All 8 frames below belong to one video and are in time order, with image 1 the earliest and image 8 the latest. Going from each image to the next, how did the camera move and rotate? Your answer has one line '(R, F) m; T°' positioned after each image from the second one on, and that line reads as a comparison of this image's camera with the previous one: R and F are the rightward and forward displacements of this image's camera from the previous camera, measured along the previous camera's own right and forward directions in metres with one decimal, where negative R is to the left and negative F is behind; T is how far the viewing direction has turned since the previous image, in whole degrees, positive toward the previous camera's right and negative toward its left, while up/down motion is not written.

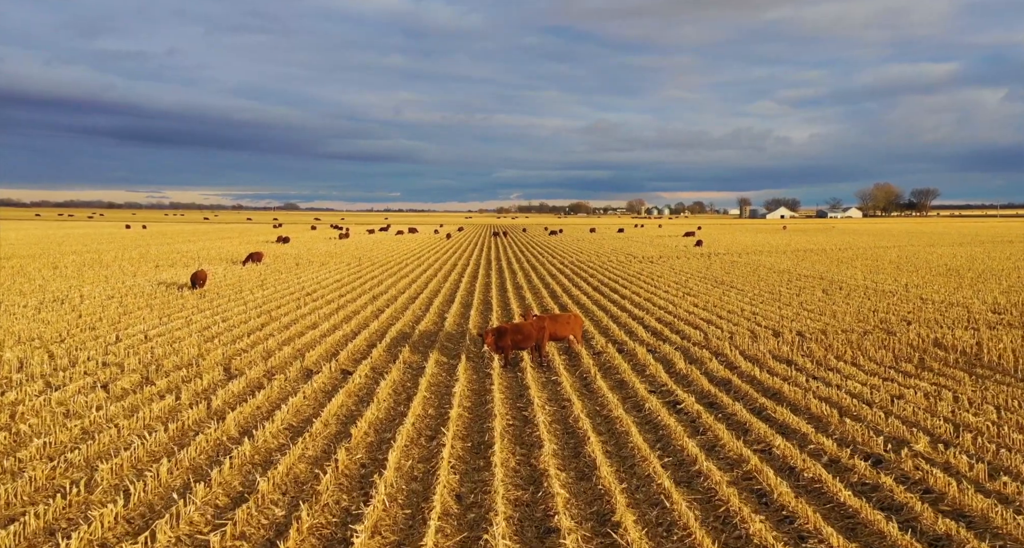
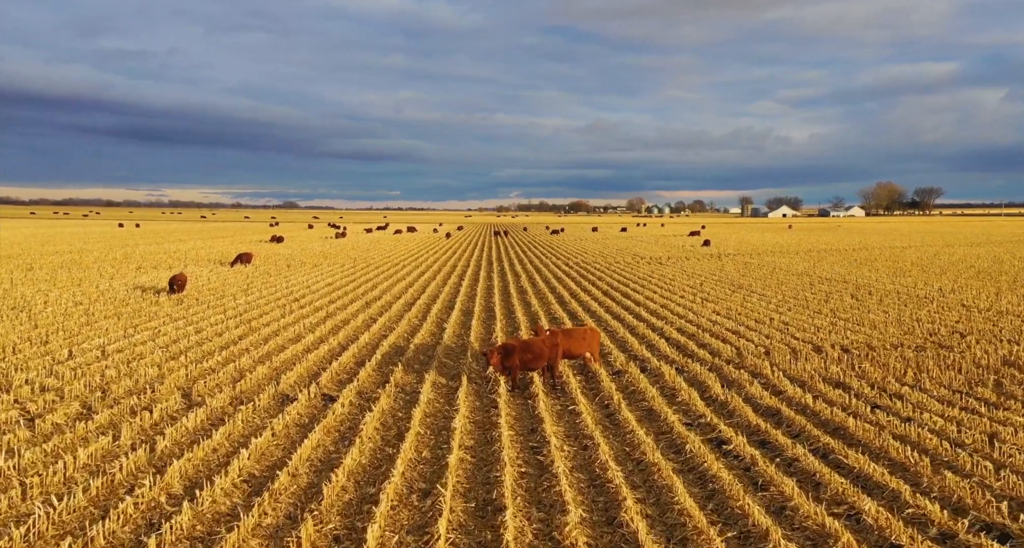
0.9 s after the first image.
(-0.1, +1.8) m; 0°
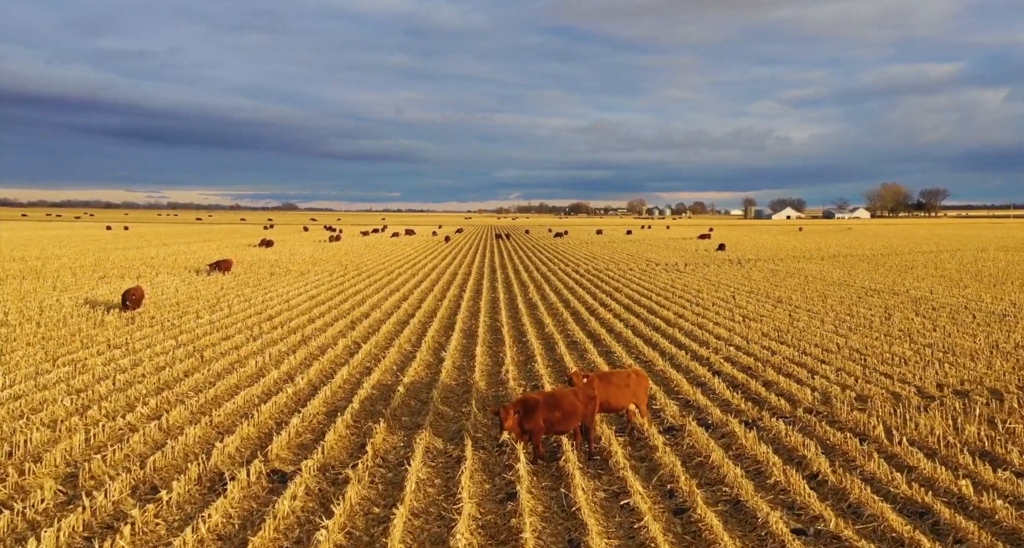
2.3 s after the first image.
(-0.2, +3.1) m; 0°
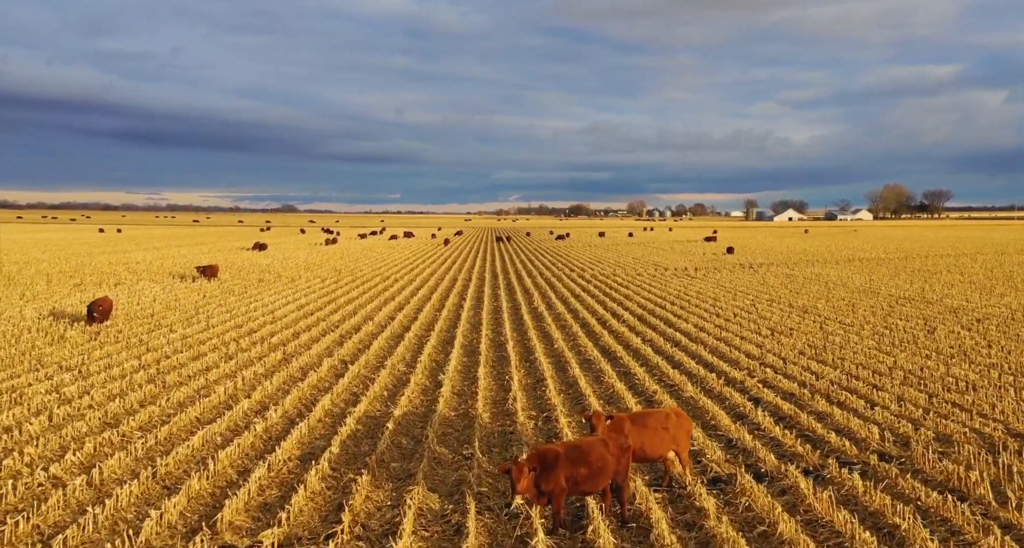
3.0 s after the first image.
(-0.1, +1.7) m; 0°
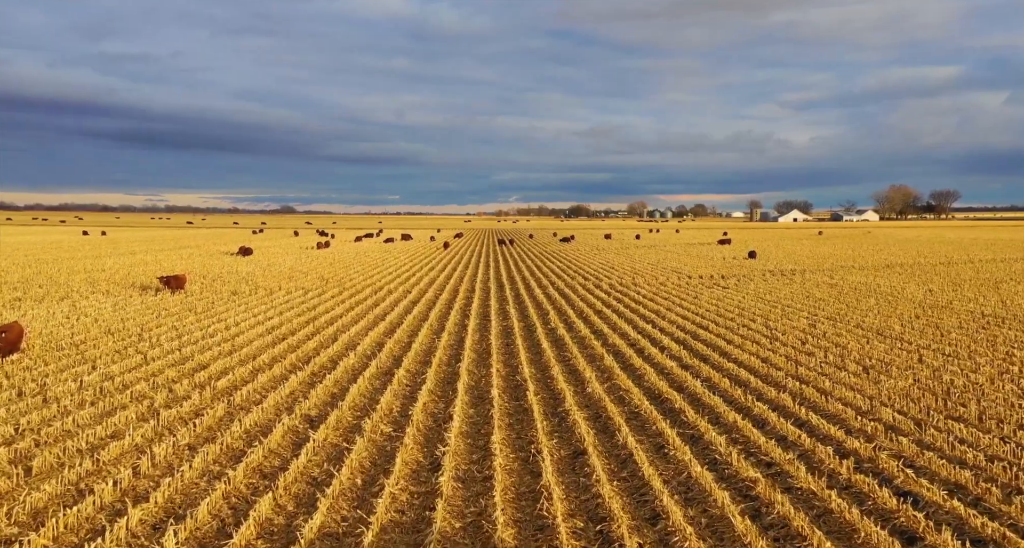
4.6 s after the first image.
(-0.3, +3.7) m; 0°
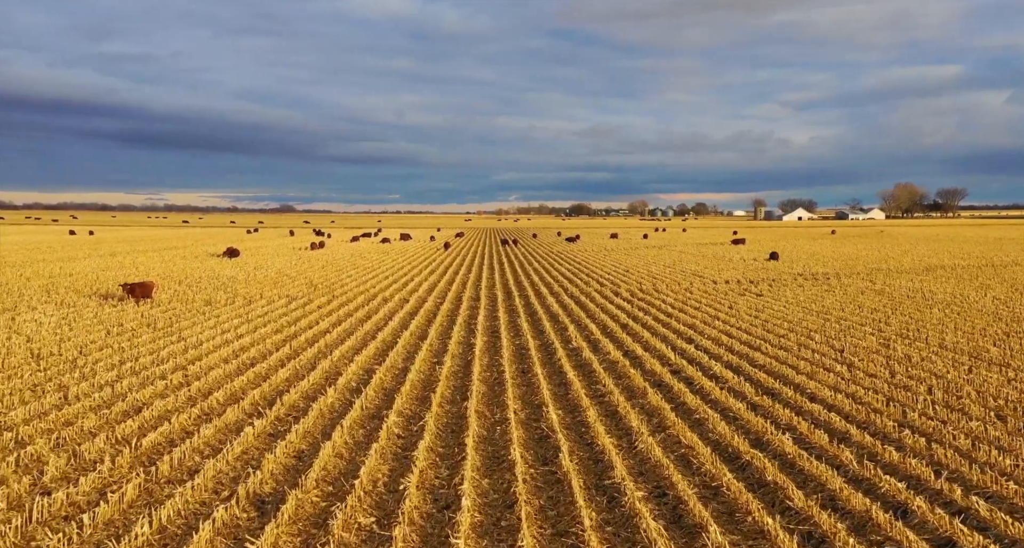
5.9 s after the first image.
(-0.3, +3.1) m; 0°
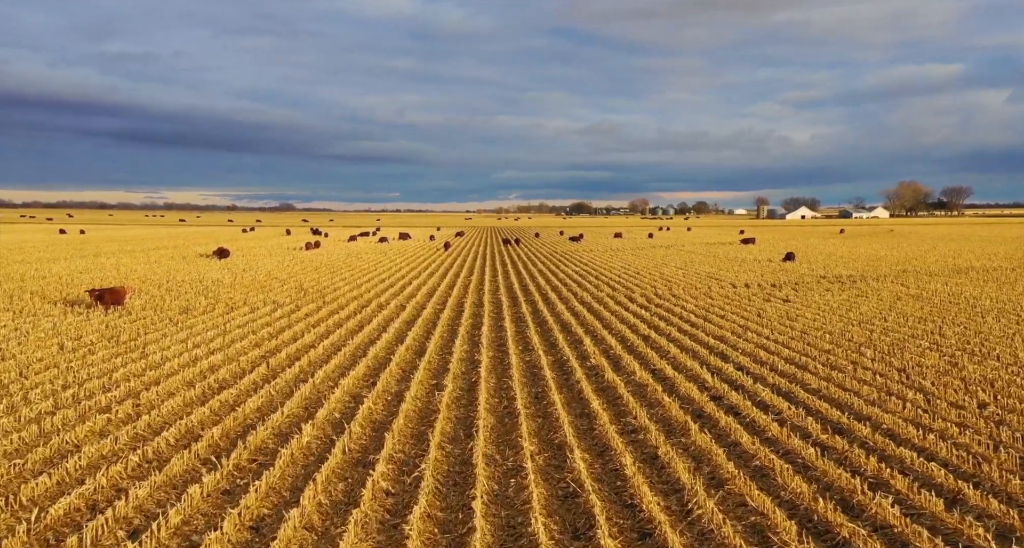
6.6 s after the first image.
(-0.2, +2.1) m; 0°
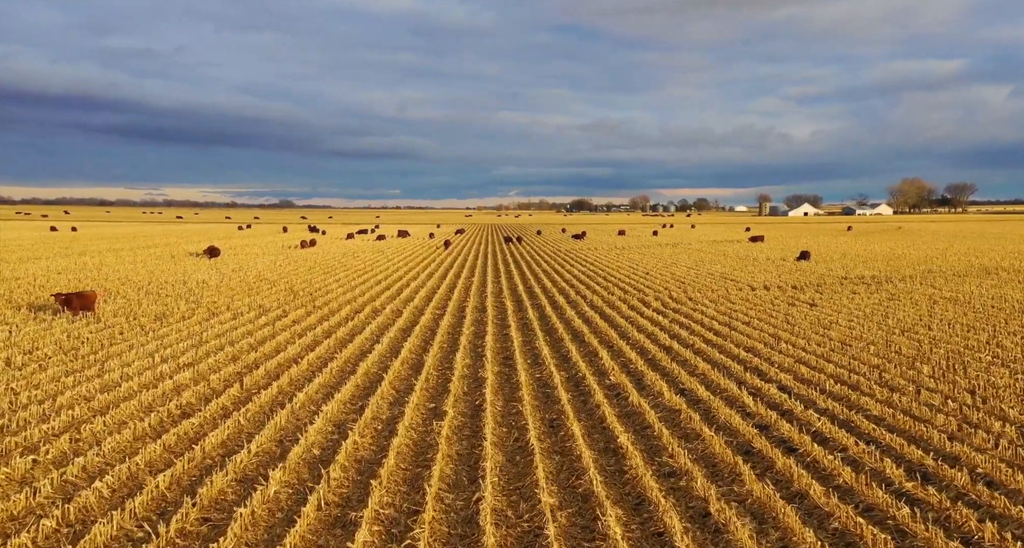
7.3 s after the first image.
(-0.1, +1.8) m; 0°
